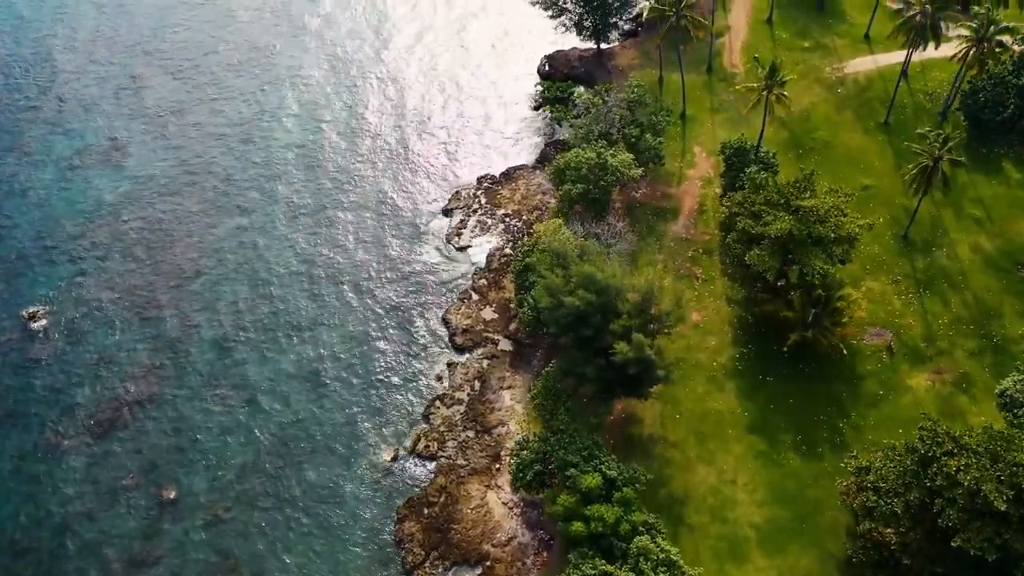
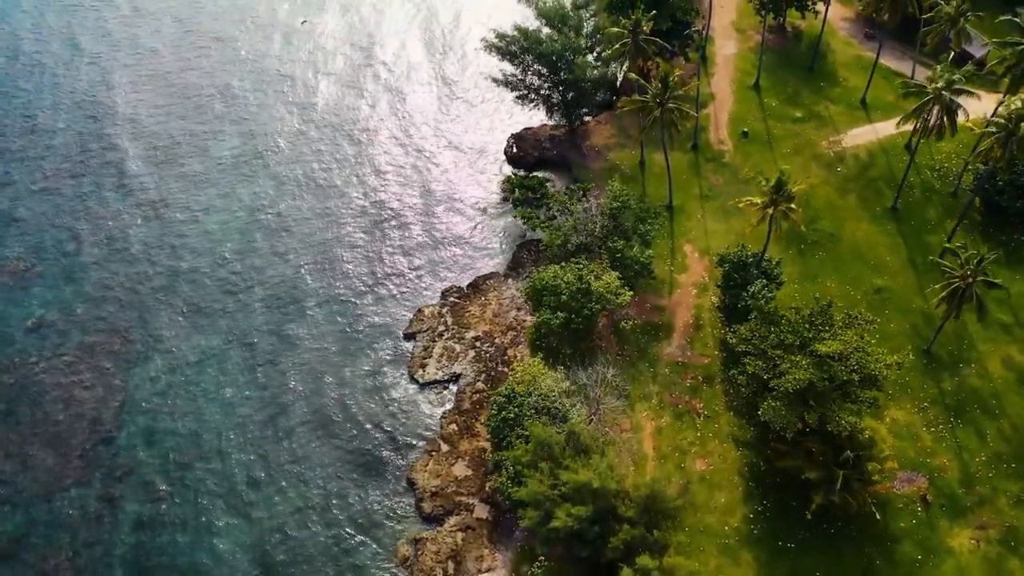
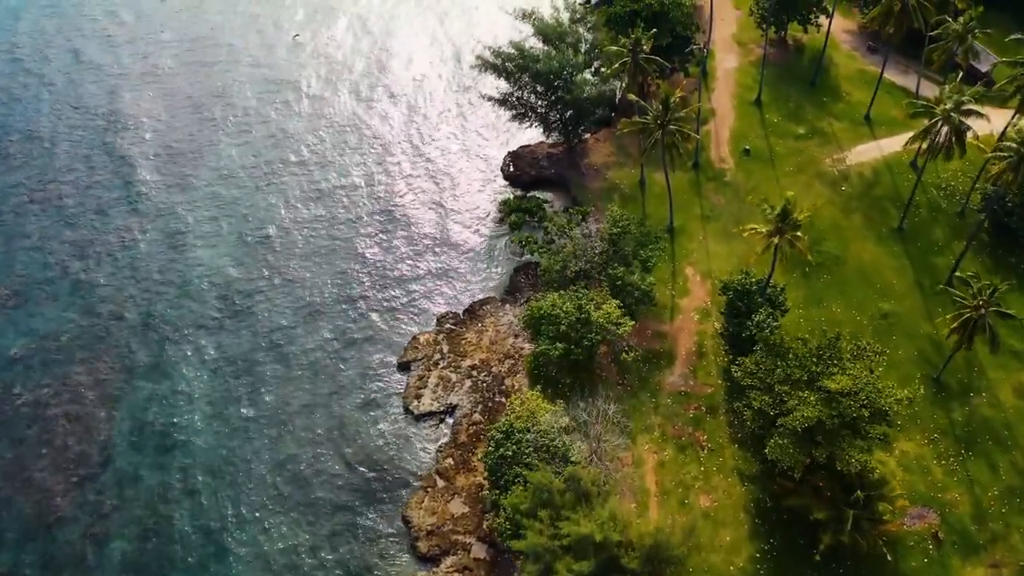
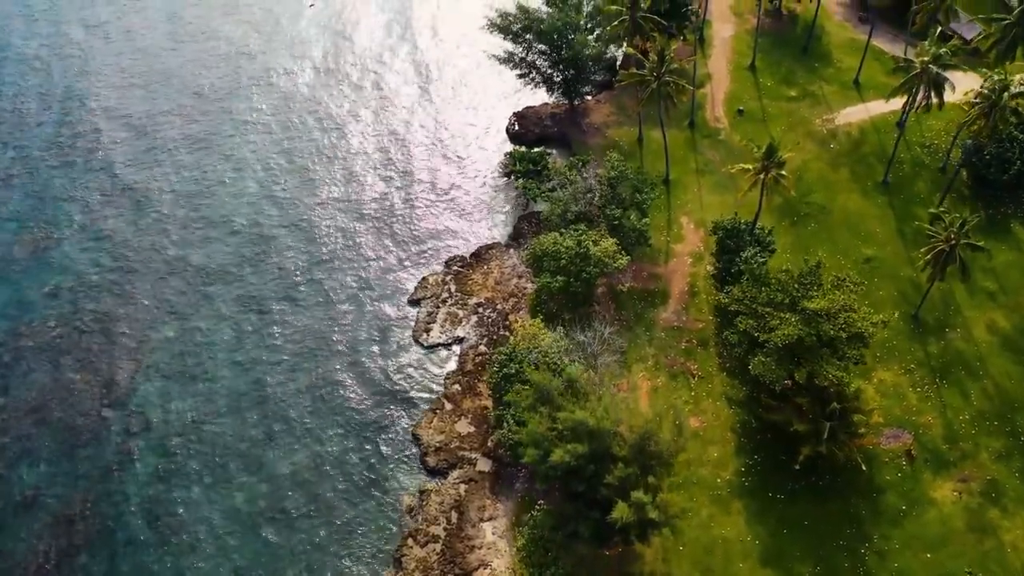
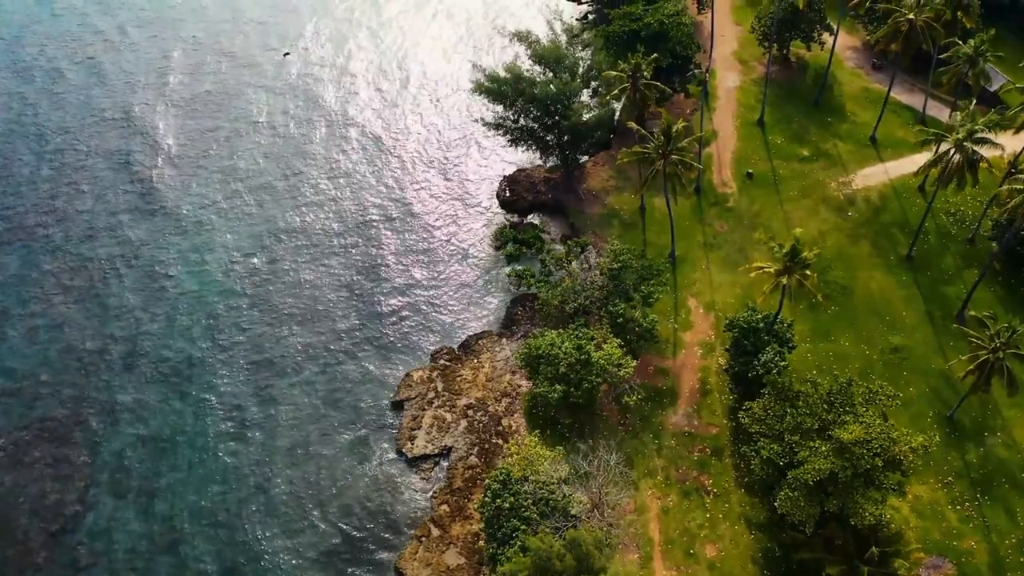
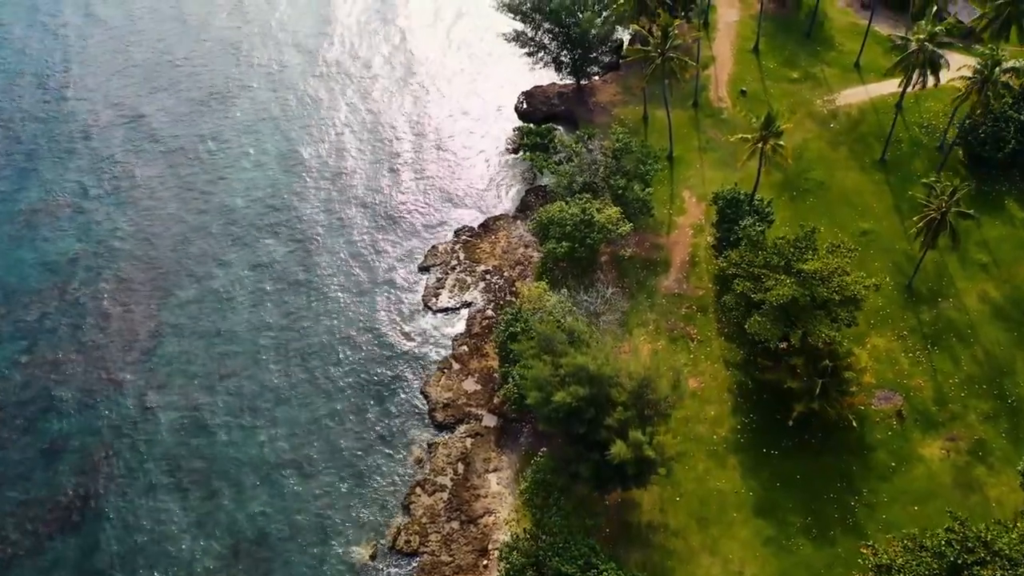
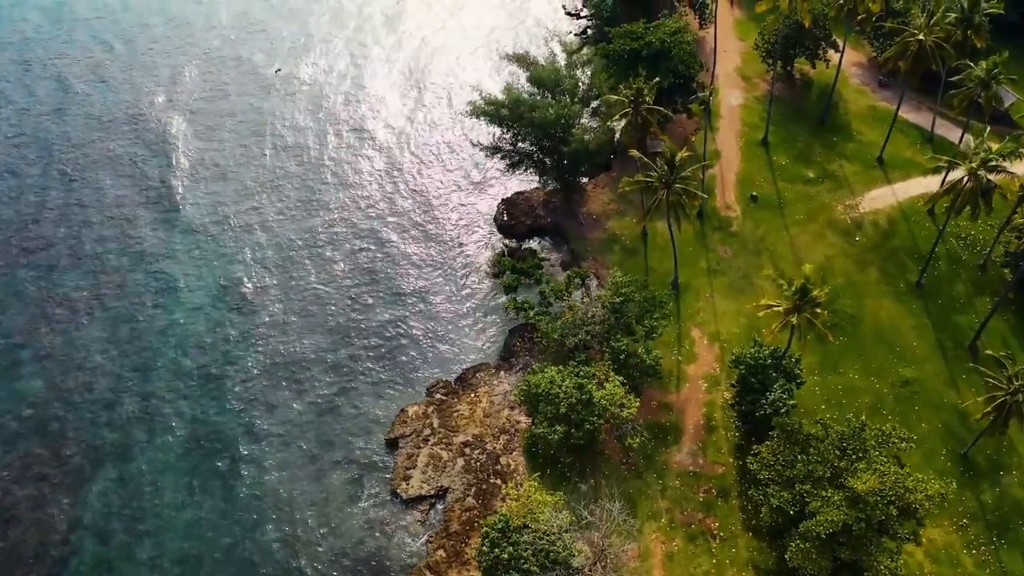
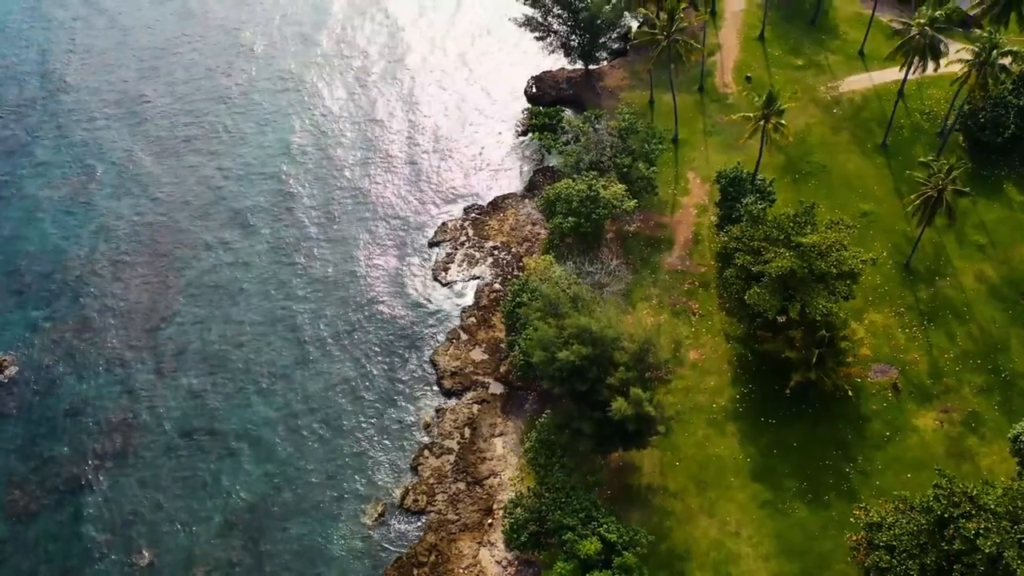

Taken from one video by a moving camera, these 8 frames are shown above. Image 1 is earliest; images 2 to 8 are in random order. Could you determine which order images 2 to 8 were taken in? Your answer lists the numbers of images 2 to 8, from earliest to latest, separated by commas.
8, 6, 4, 2, 3, 5, 7
